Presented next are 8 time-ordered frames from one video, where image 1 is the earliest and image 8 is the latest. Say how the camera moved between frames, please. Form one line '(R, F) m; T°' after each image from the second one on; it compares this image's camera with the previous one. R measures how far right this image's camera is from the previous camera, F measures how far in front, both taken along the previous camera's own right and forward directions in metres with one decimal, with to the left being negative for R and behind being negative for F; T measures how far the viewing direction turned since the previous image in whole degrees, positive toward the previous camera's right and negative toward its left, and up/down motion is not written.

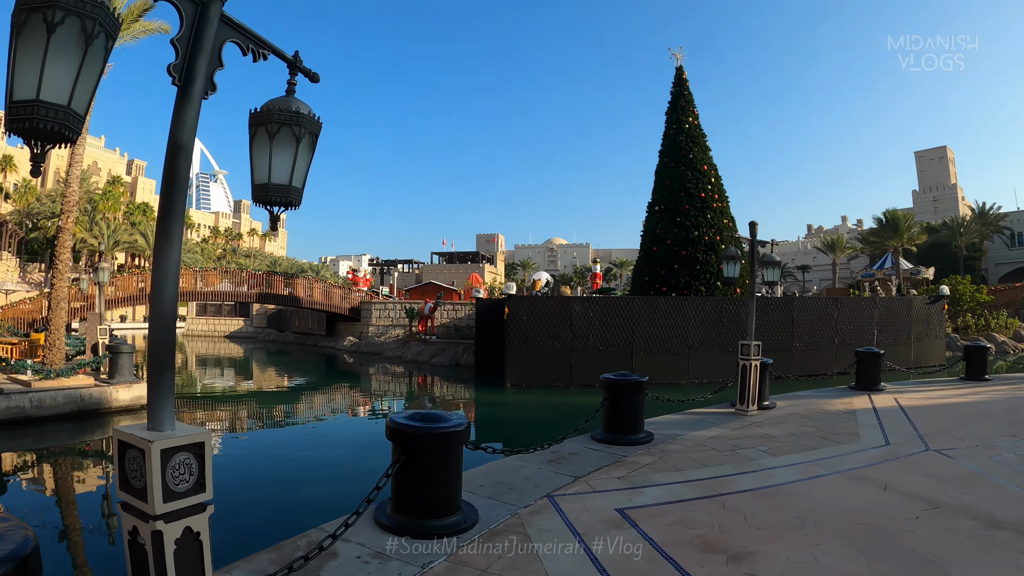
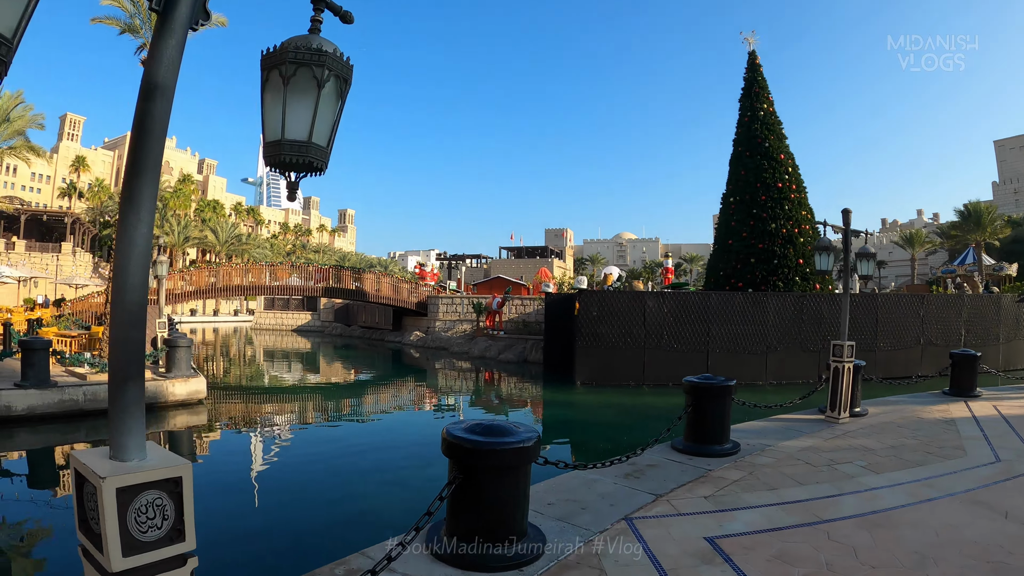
(-0.1, +0.6) m; -5°
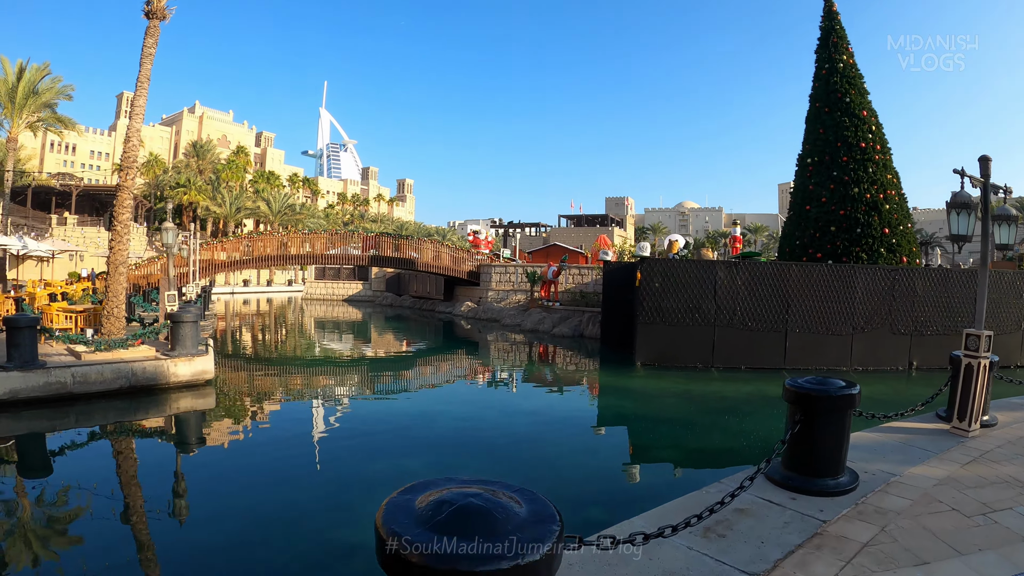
(+0.2, +1.4) m; -5°
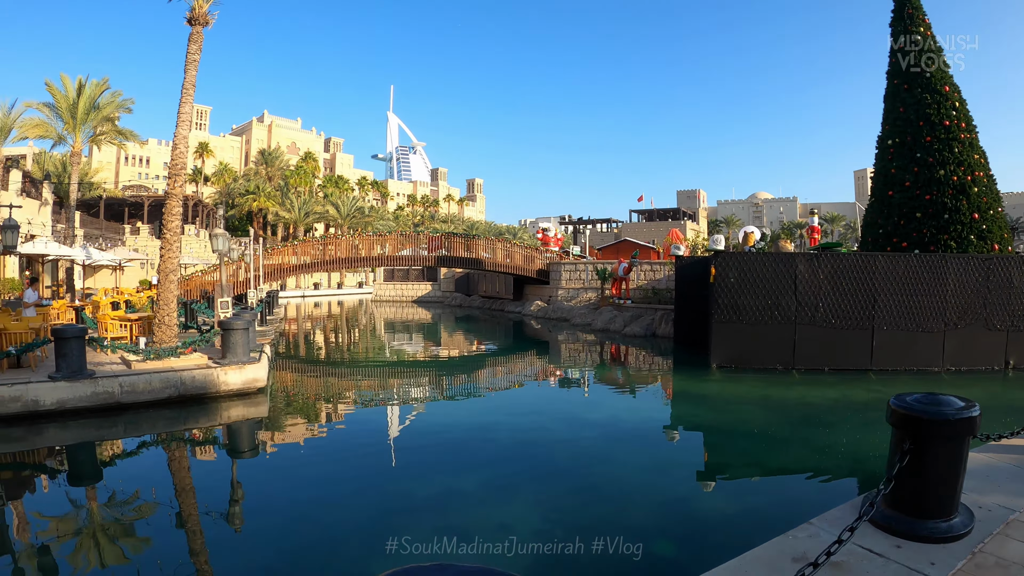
(+0.2, +0.5) m; -6°
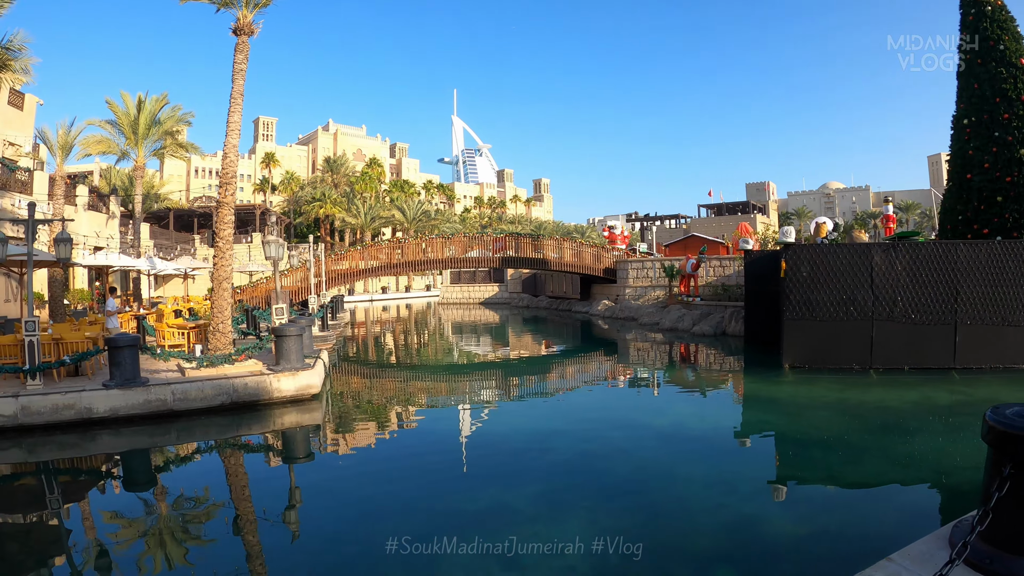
(+0.3, +0.4) m; -6°
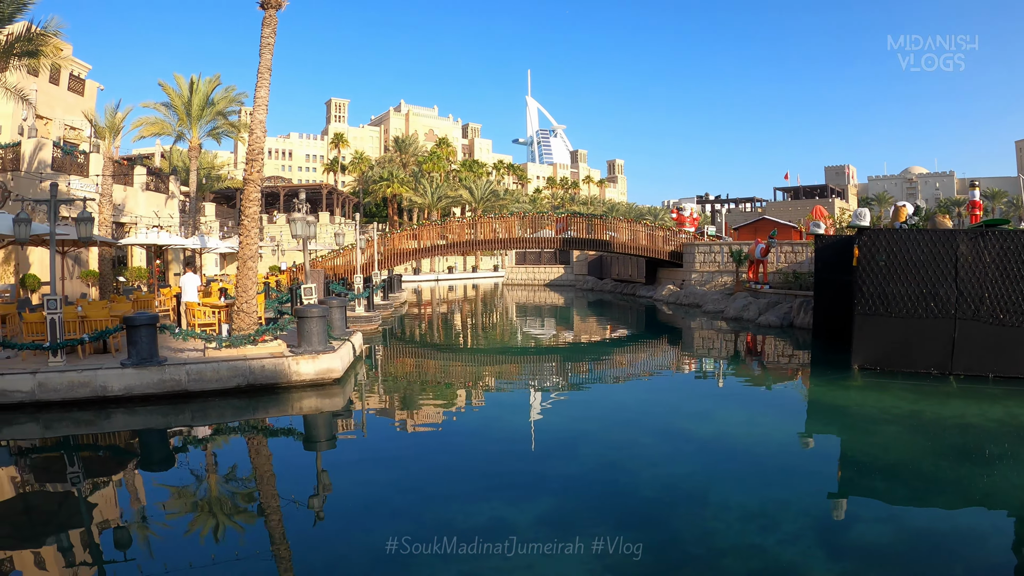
(+0.7, +0.5) m; -7°
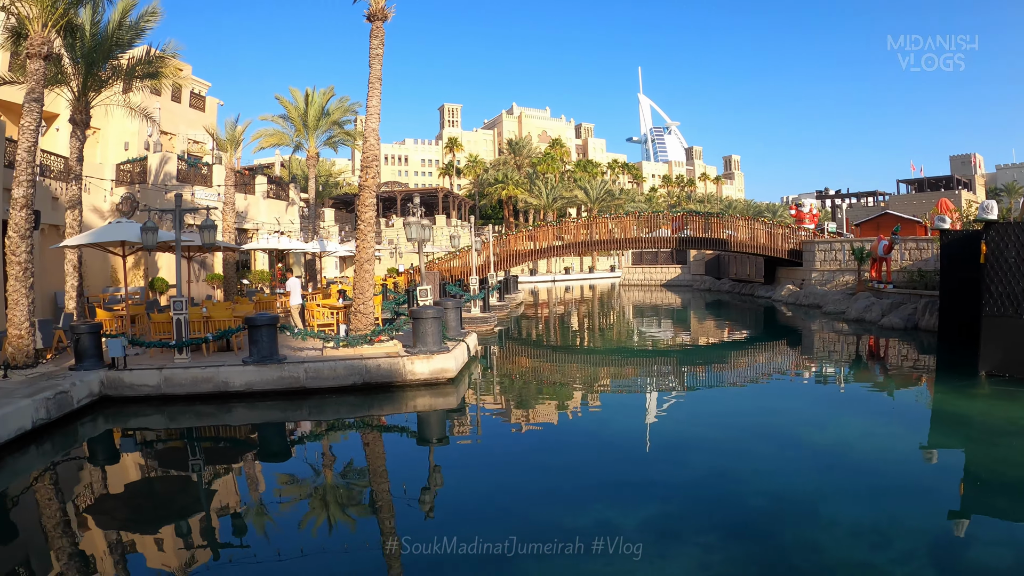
(+0.2, +0.3) m; -11°
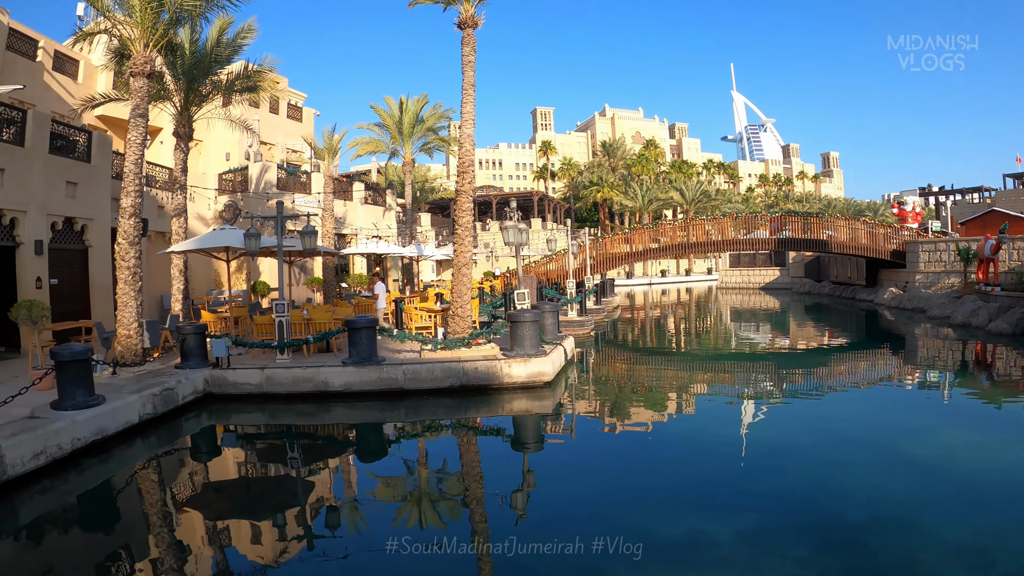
(+0.1, +0.2) m; -10°
